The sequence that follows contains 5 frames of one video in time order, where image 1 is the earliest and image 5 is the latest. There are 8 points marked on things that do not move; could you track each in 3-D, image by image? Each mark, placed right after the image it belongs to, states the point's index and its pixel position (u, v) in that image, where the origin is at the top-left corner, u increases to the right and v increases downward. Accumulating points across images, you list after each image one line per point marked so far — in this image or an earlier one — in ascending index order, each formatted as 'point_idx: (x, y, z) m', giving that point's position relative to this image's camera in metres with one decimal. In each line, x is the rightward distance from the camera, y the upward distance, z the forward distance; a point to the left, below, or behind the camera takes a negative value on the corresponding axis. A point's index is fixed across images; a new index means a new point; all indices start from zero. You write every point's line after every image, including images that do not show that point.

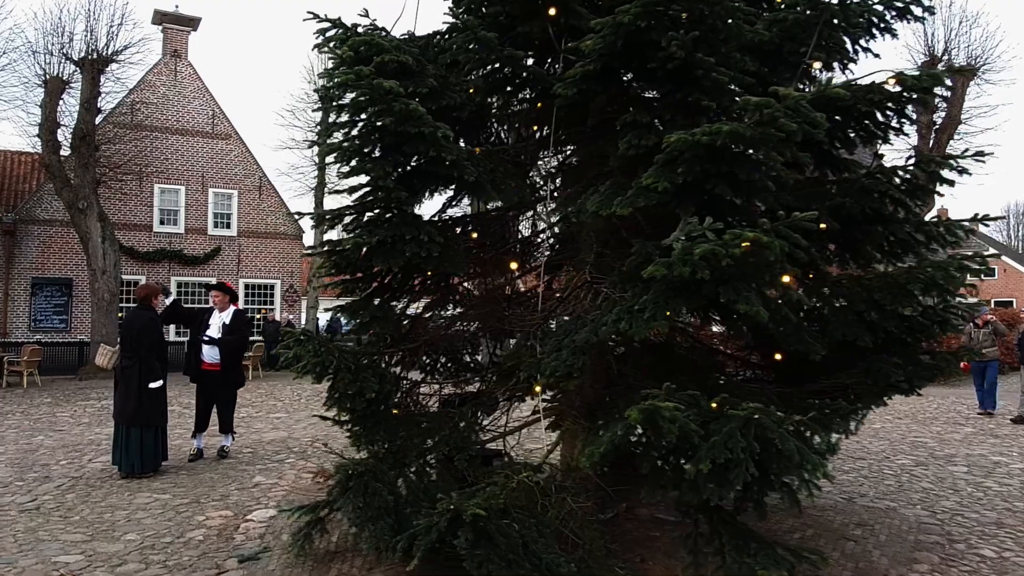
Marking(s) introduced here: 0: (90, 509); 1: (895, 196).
0: (-3.2, -1.7, +6.0) m
1: (+2.3, +0.6, +4.8) m
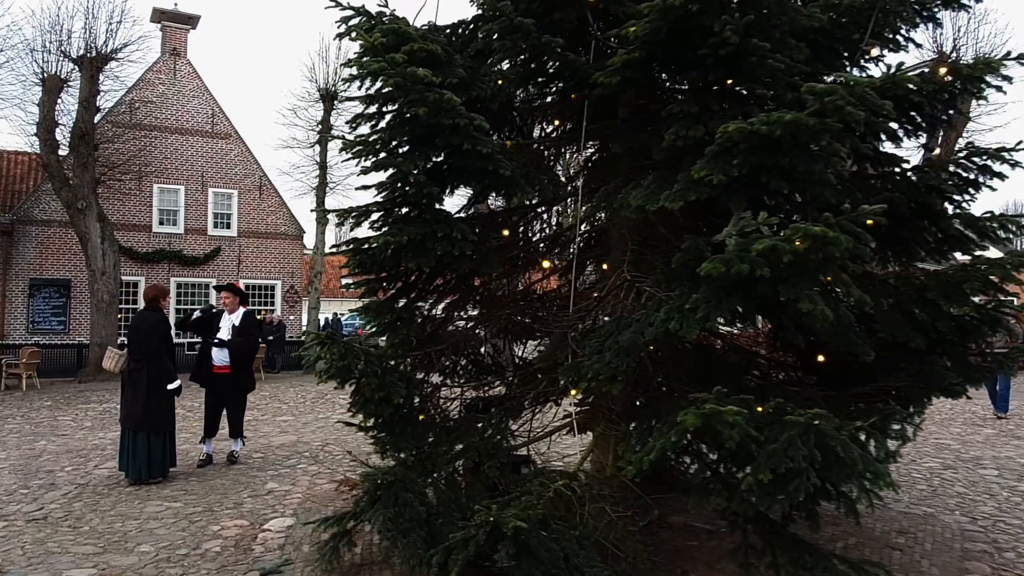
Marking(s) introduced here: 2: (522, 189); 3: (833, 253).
0: (-3.0, -1.7, +5.8) m
1: (+2.5, +0.6, +4.6) m
2: (+0.1, +0.5, +4.3) m
3: (+1.3, +0.1, +3.2) m
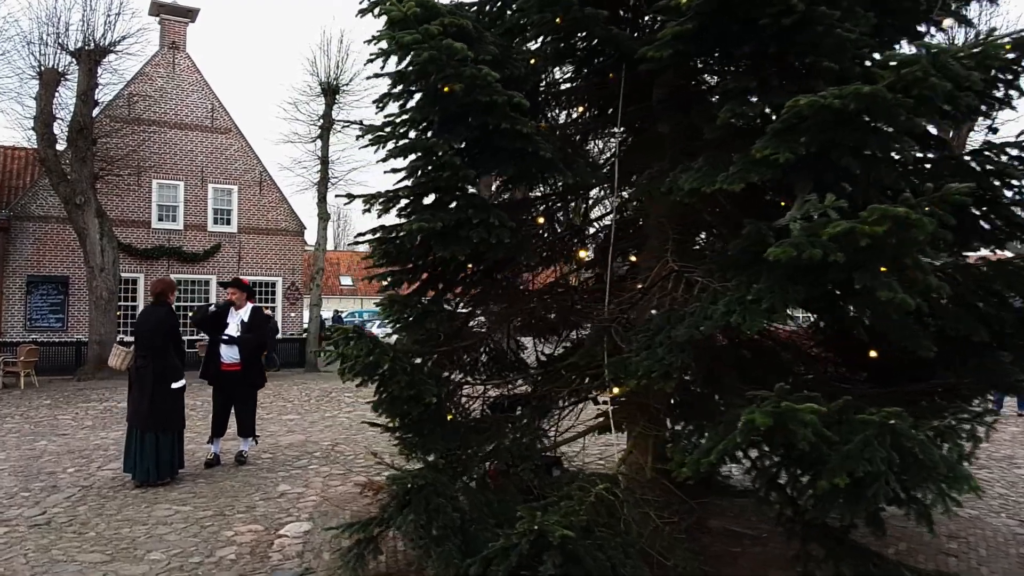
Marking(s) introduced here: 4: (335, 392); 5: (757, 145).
0: (-2.8, -1.6, +5.5) m
1: (+2.7, +0.6, +4.3) m
2: (+0.3, +0.6, +4.0) m
3: (+1.5, +0.2, +3.0) m
4: (-3.4, -2.0, +15.1) m
5: (+1.0, +0.6, +3.4) m
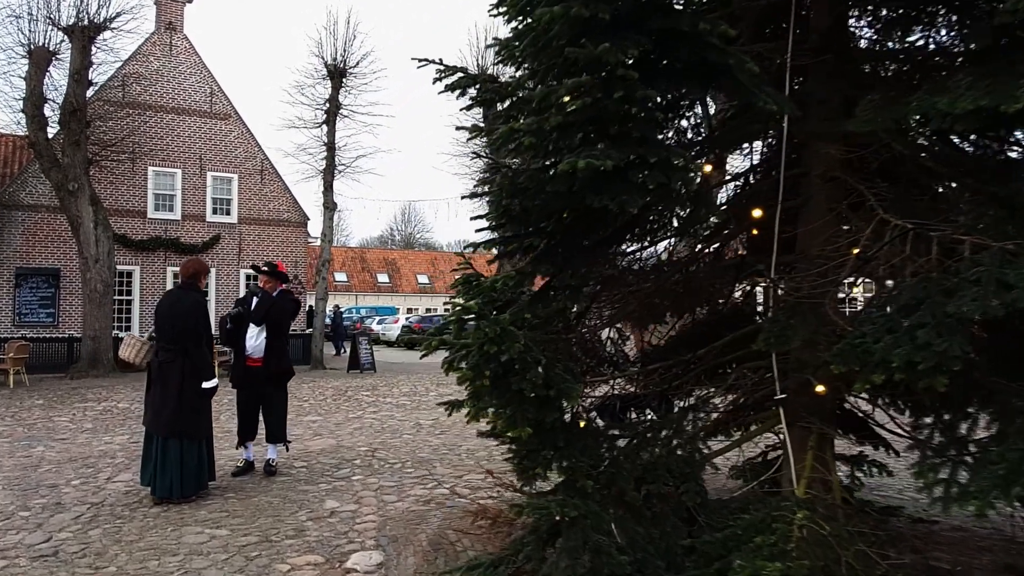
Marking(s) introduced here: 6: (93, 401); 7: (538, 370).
0: (-2.1, -1.5, +4.4) m
1: (+3.4, +0.7, +3.3) m
2: (+0.9, +0.7, +3.0) m
3: (+2.2, +0.3, +2.0) m
4: (-2.9, -1.8, +14.0) m
5: (+1.7, +0.7, +2.4) m
6: (-6.7, -1.8, +12.6) m
7: (+0.1, -0.3, +3.1) m
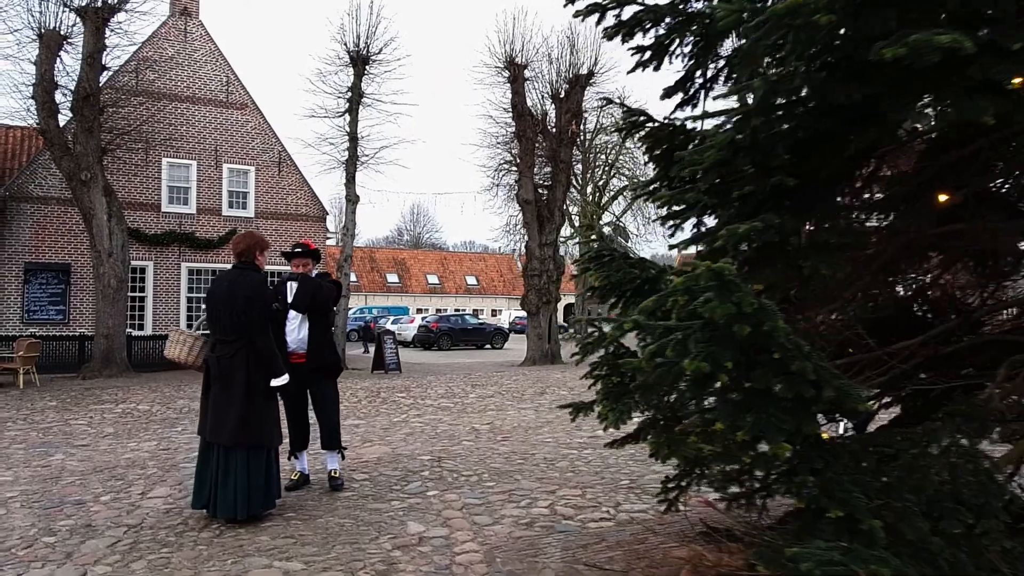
0: (-1.4, -1.4, +3.5) m
1: (+4.1, +0.9, +2.4) m
2: (+1.6, +0.8, +2.1) m
3: (+2.9, +0.4, +1.0) m
4: (-2.1, -1.7, +13.1) m
5: (+2.4, +0.9, +1.4) m
6: (-5.9, -1.7, +11.7) m
7: (+0.8, -0.2, +2.2) m
